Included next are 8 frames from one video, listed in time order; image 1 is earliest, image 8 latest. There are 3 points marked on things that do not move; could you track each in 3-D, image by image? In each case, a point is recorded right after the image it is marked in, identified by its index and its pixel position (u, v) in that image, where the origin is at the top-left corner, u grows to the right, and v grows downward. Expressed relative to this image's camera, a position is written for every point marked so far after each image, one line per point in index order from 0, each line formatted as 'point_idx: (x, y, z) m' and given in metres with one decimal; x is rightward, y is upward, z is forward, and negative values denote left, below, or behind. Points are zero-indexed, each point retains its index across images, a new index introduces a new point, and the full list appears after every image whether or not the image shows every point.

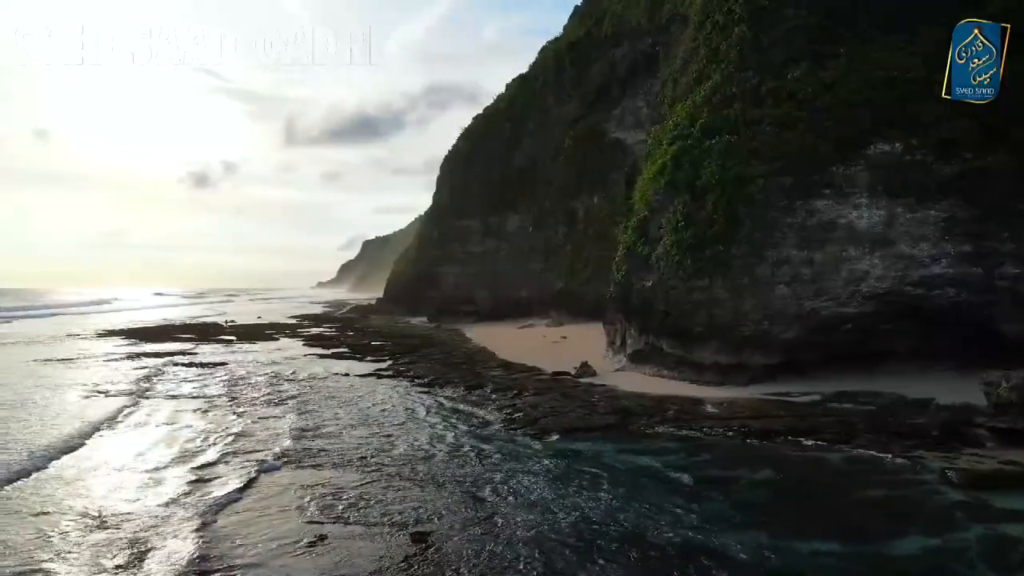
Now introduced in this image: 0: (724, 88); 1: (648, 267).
0: (+5.9, +5.6, +18.2) m
1: (+3.9, +0.6, +18.6) m
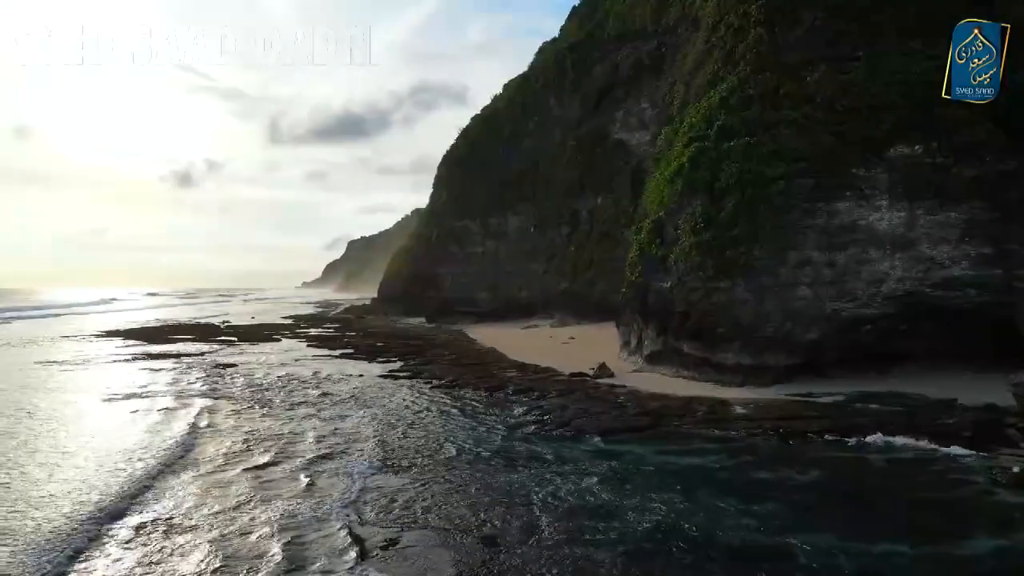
0: (+6.4, +5.5, +18.2) m
1: (+4.4, +0.6, +18.7) m
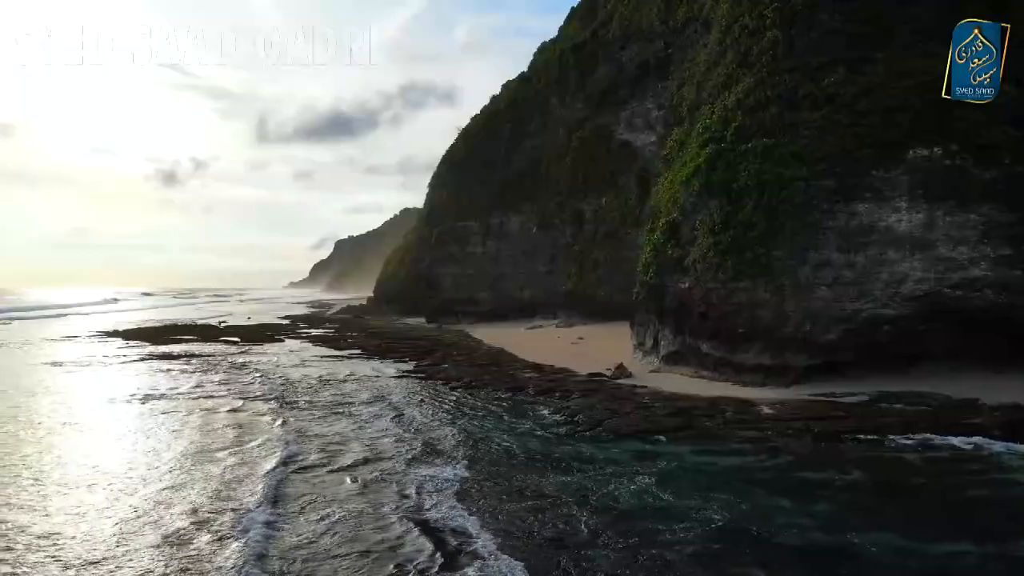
0: (+6.9, +5.5, +18.3) m
1: (+4.9, +0.6, +18.8) m
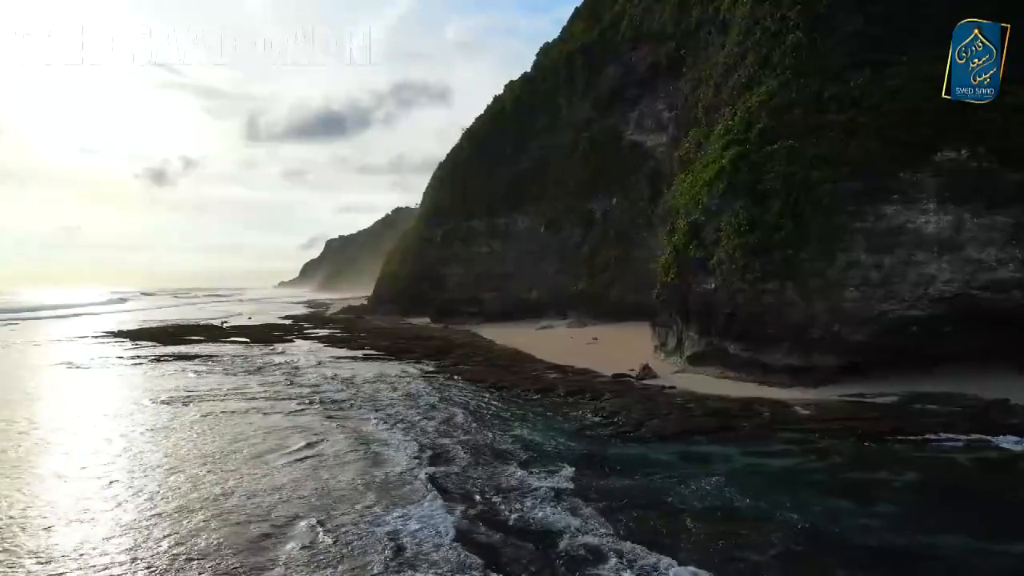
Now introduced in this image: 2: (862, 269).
0: (+7.7, +5.5, +18.4) m
1: (+5.6, +0.5, +18.8) m
2: (+8.5, +0.5, +15.8) m
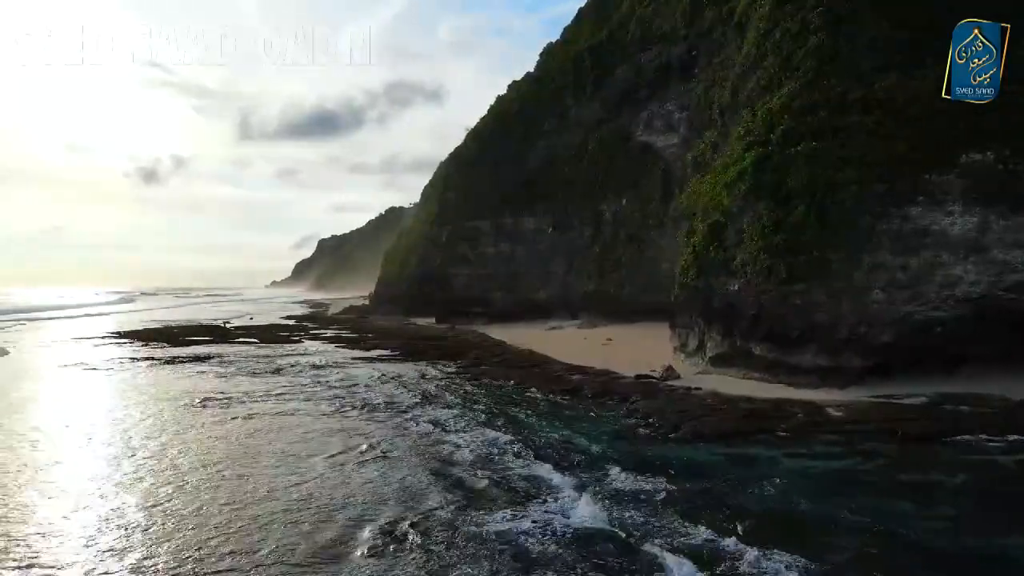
0: (+8.3, +5.5, +18.5) m
1: (+6.3, +0.5, +18.9) m
2: (+9.2, +0.4, +15.9) m
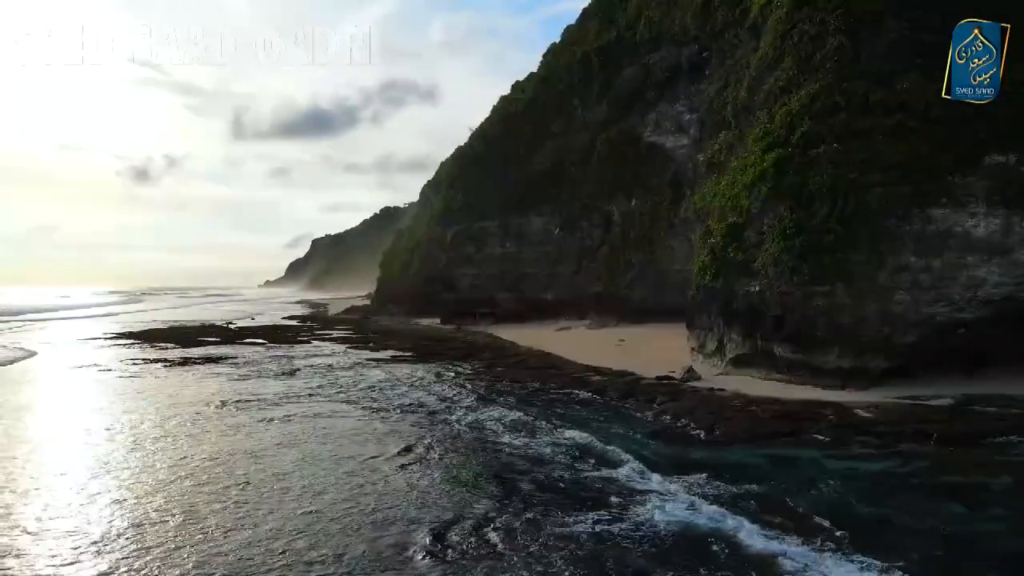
0: (+8.9, +5.4, +18.5) m
1: (+6.9, +0.5, +18.9) m
2: (+9.8, +0.4, +15.9) m
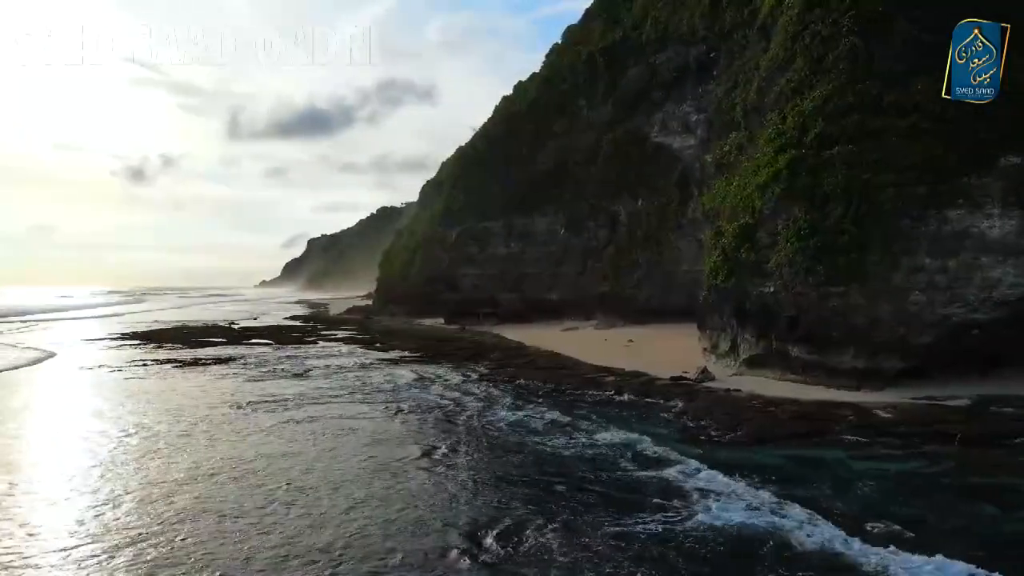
0: (+9.3, +5.4, +18.6) m
1: (+7.3, +0.4, +19.0) m
2: (+10.2, +0.4, +16.0) m
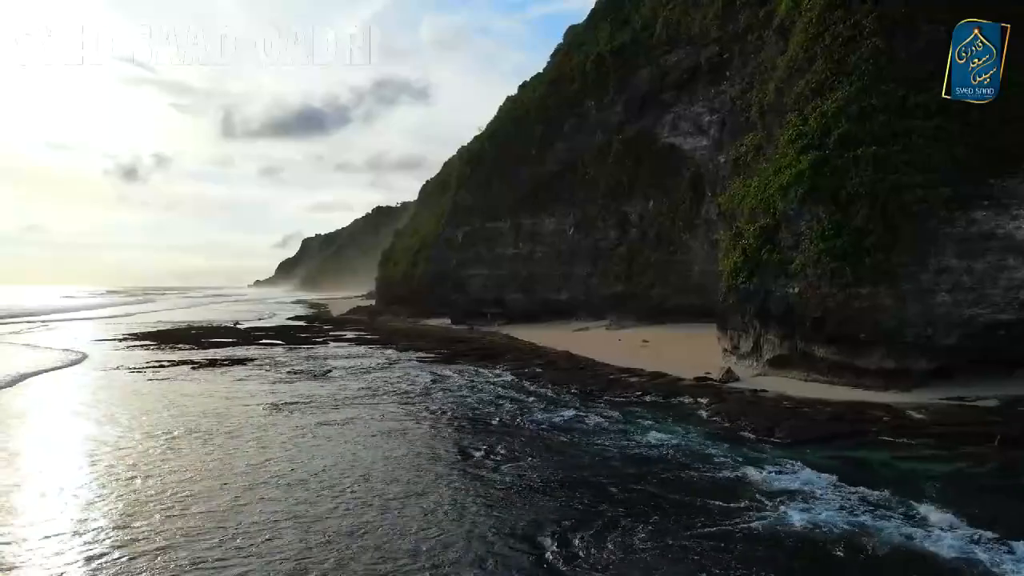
0: (+10.0, +5.4, +18.7) m
1: (+8.0, +0.4, +19.1) m
2: (+10.9, +0.3, +16.1) m
